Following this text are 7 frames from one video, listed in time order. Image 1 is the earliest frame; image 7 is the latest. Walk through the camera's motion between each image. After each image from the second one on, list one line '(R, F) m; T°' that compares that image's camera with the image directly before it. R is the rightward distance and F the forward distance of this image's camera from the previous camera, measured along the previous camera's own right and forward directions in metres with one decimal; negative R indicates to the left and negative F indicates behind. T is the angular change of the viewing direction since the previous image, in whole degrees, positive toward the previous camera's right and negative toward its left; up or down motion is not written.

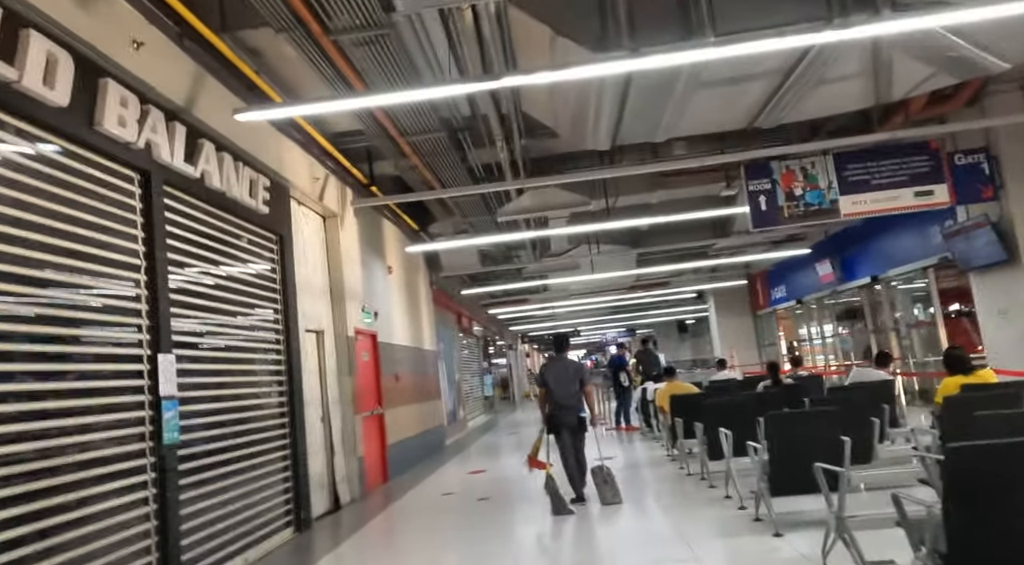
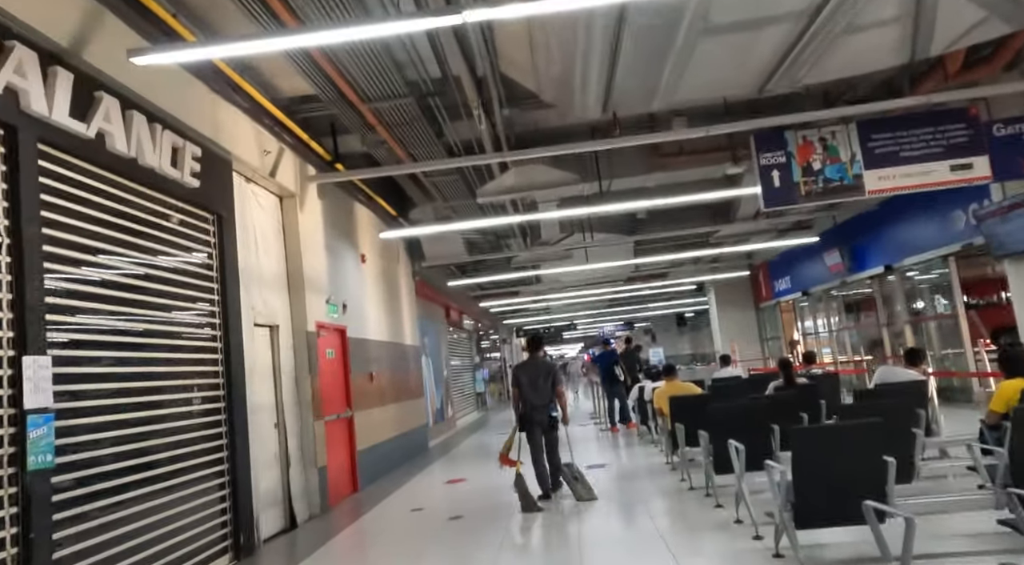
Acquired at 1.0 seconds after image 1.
(+0.2, +0.8) m; 0°
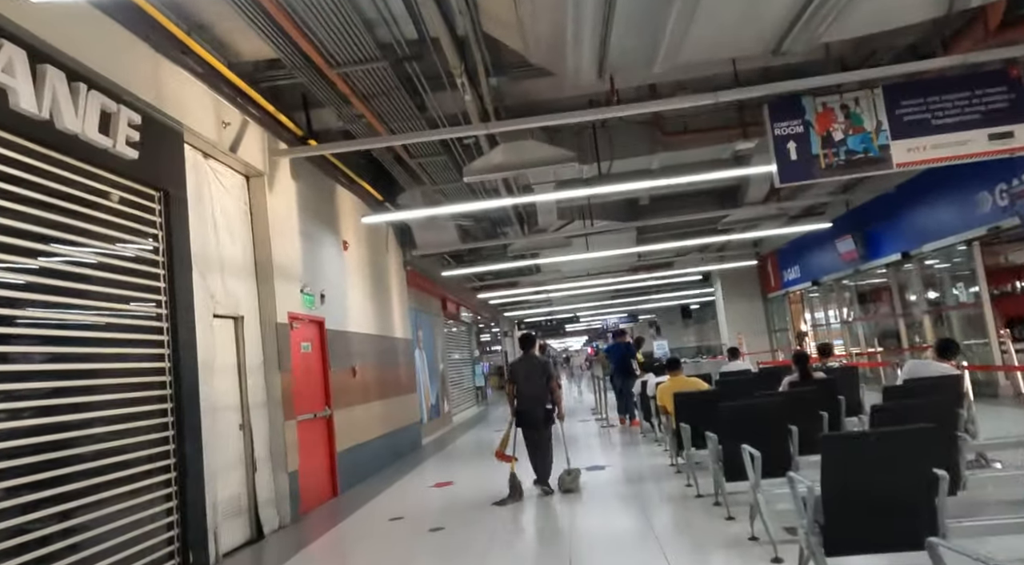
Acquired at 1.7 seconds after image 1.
(+0.1, +0.6) m; 0°
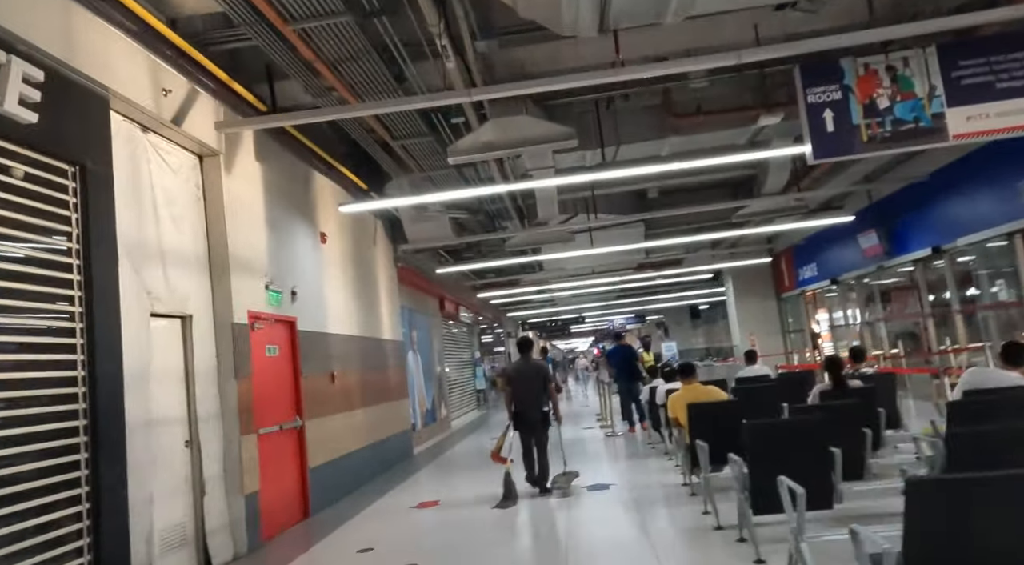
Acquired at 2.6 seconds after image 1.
(+0.1, +0.8) m; -1°
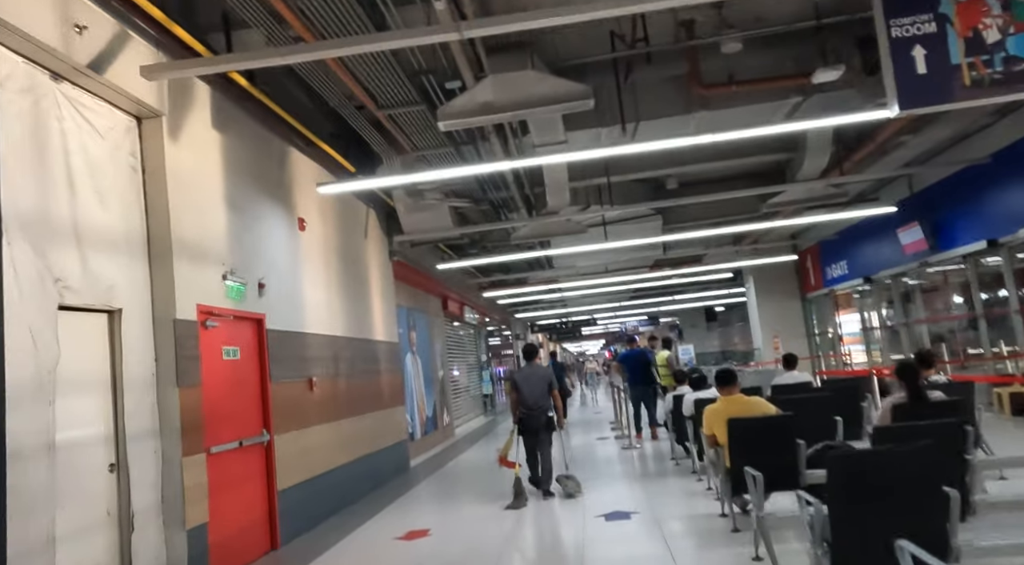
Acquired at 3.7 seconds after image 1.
(0.0, +1.0) m; -1°
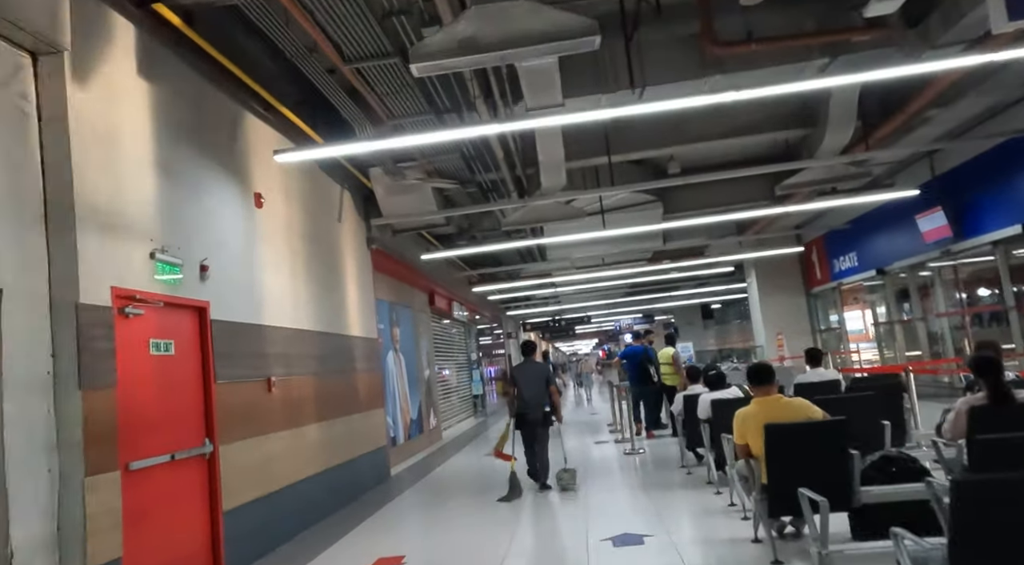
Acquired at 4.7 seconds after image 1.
(0.0, +0.9) m; +1°
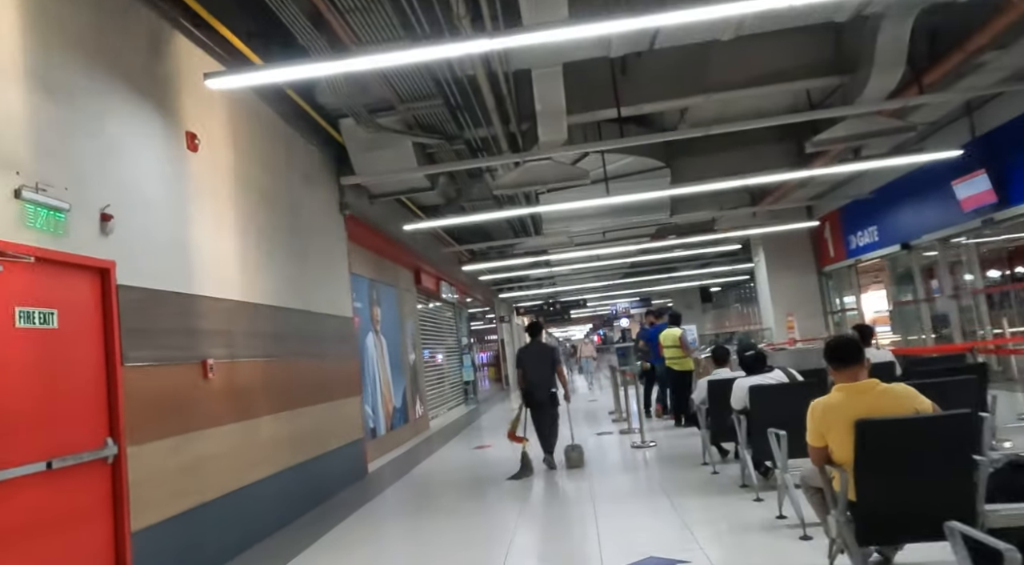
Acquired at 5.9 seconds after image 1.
(0.0, +1.1) m; +1°
